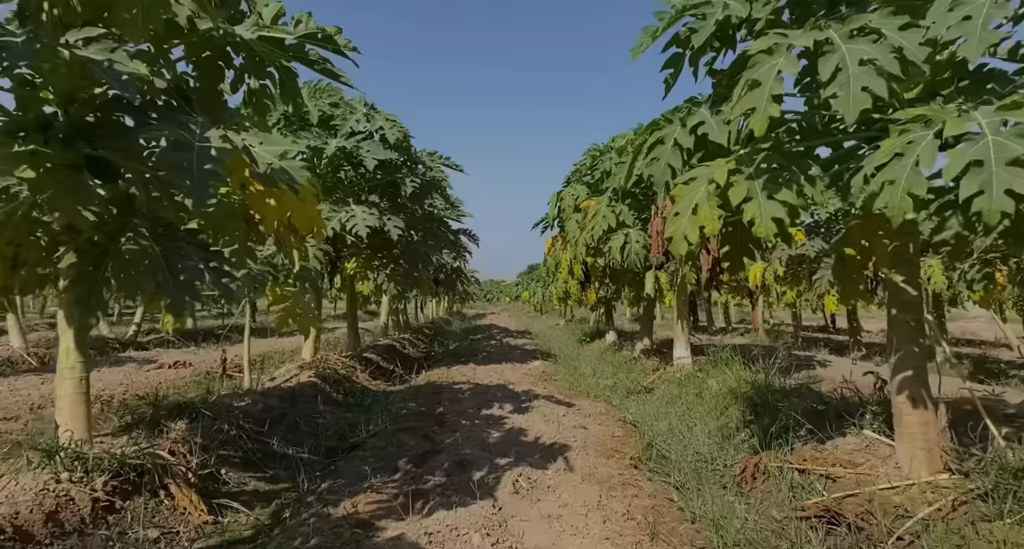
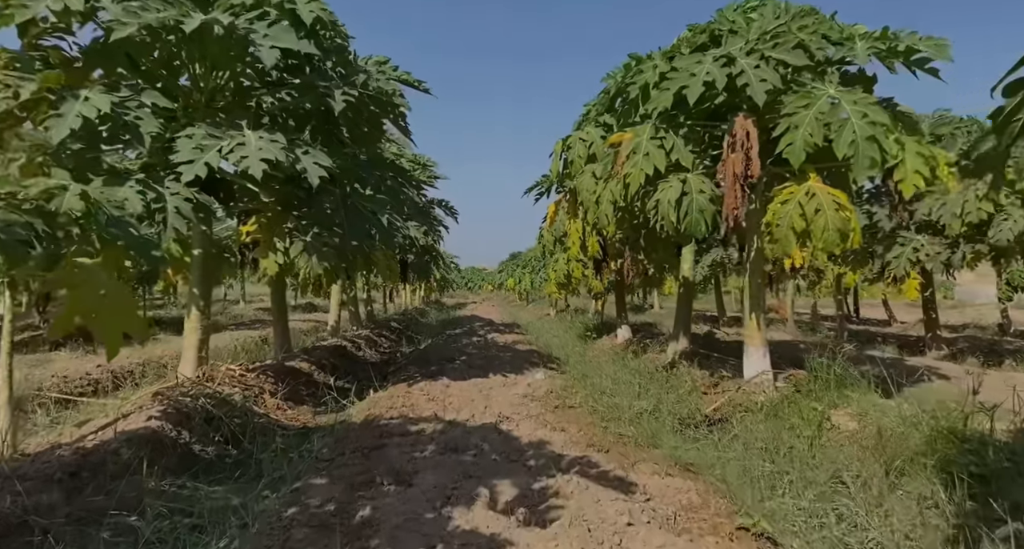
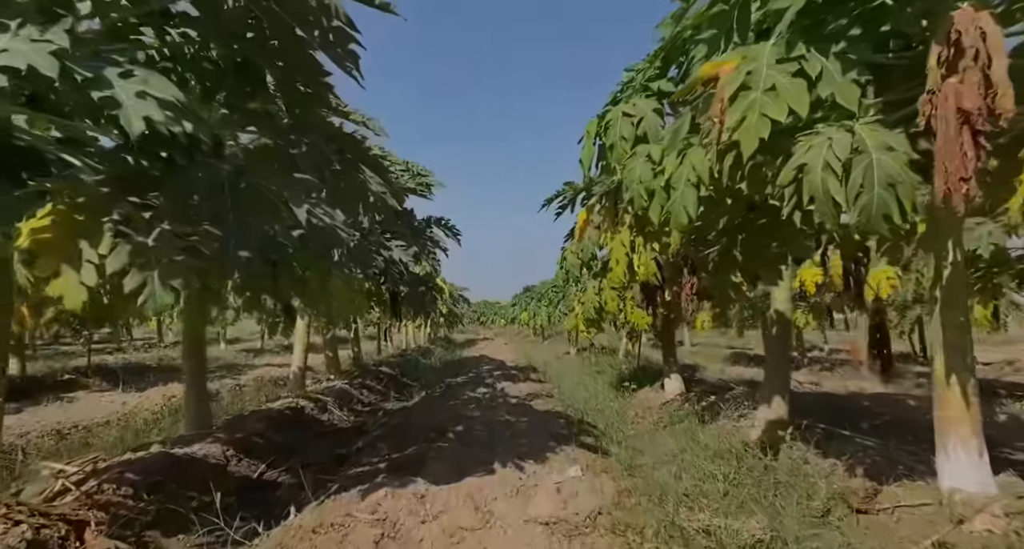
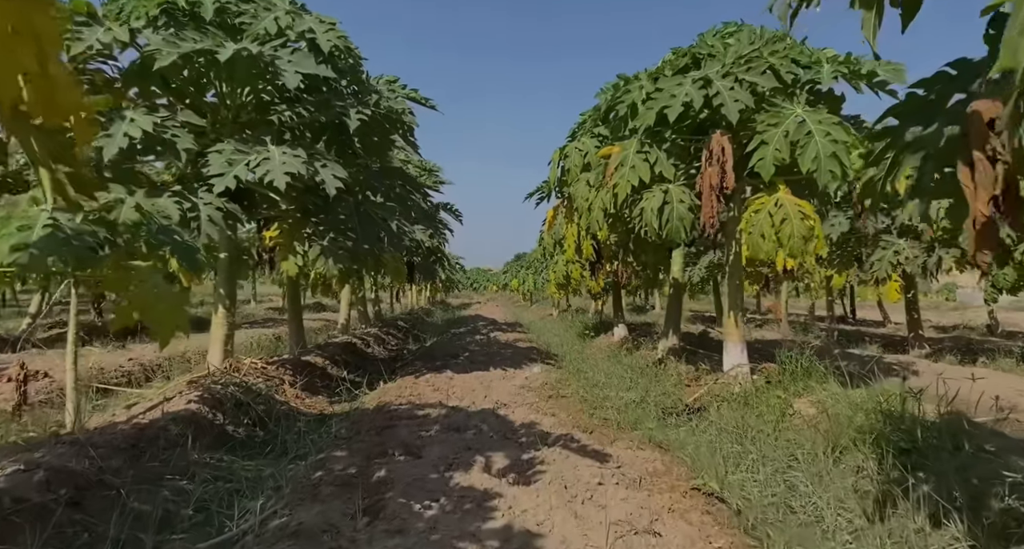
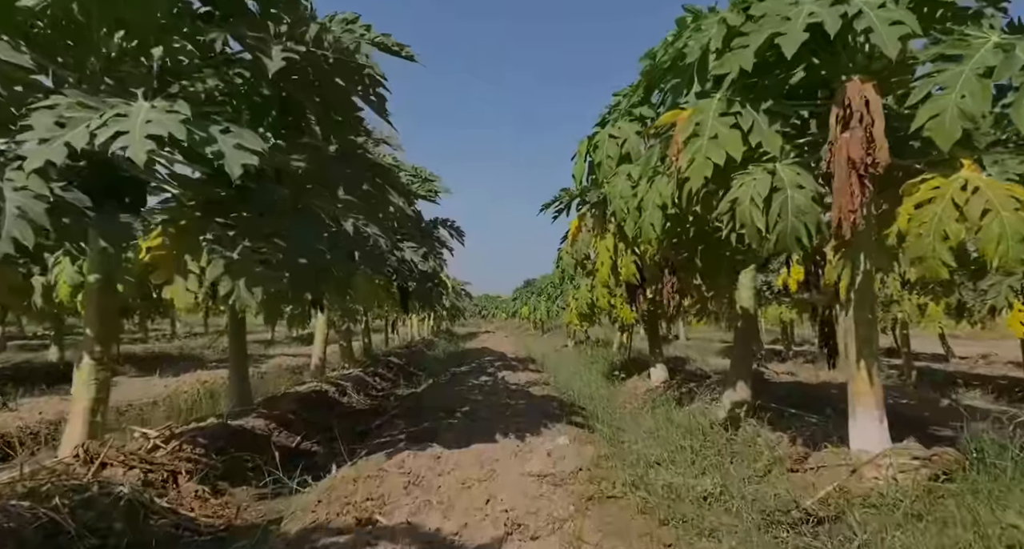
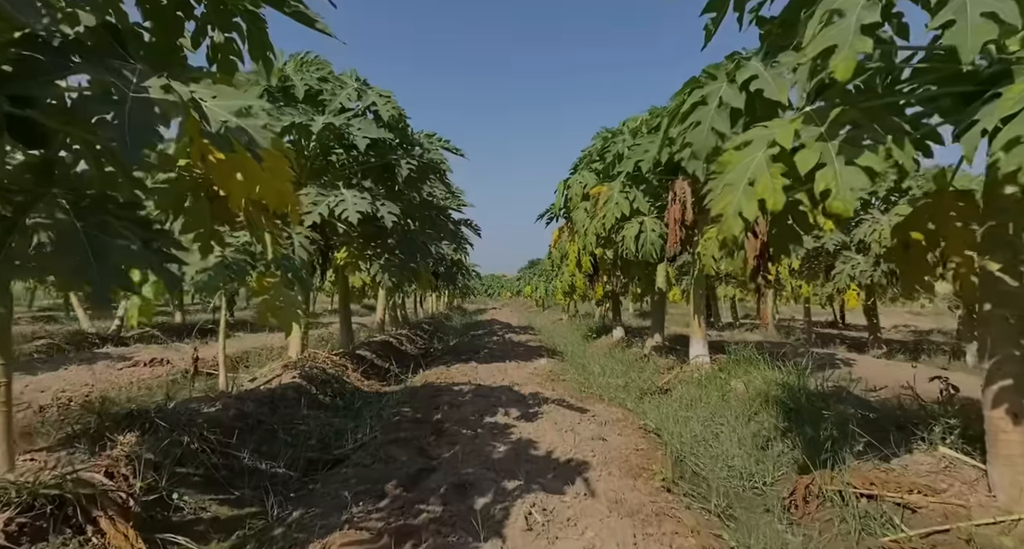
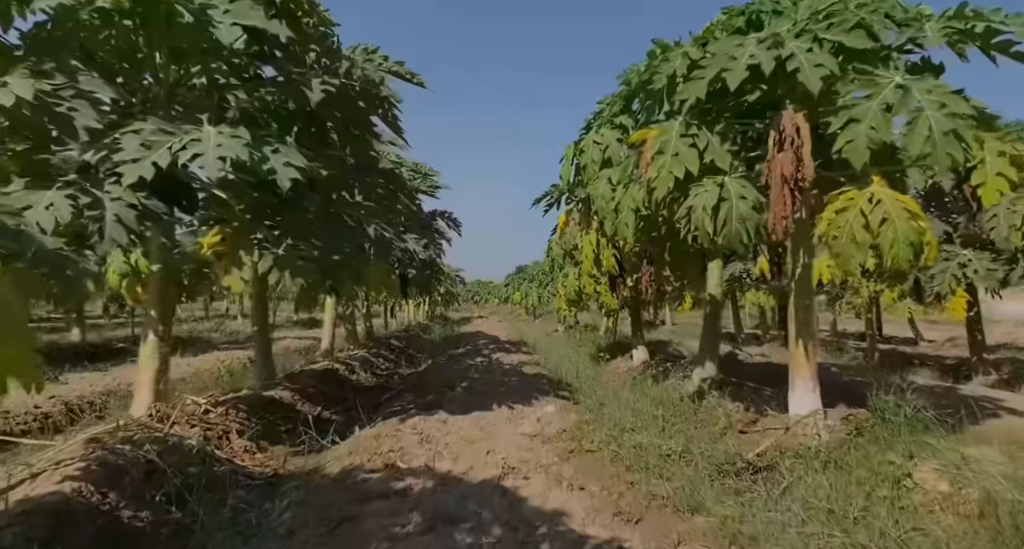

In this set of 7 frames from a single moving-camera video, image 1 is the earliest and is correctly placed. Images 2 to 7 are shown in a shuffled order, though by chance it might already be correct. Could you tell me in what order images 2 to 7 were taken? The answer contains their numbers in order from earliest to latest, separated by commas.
6, 4, 2, 7, 5, 3
